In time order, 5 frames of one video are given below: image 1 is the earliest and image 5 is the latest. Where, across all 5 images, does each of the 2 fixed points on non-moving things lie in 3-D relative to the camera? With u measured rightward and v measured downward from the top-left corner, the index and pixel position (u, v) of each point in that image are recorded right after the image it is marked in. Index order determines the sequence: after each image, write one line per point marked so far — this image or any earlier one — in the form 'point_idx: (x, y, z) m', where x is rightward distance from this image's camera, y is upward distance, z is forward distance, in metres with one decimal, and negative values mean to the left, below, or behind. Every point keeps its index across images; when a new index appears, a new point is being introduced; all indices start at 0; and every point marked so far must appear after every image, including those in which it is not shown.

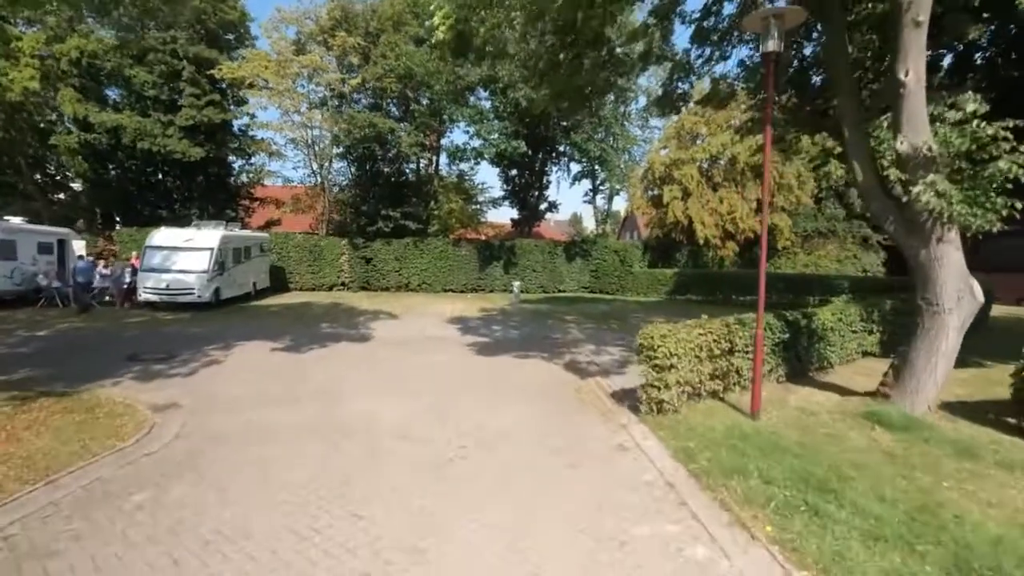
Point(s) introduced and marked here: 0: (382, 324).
0: (-3.9, -1.1, +16.4) m
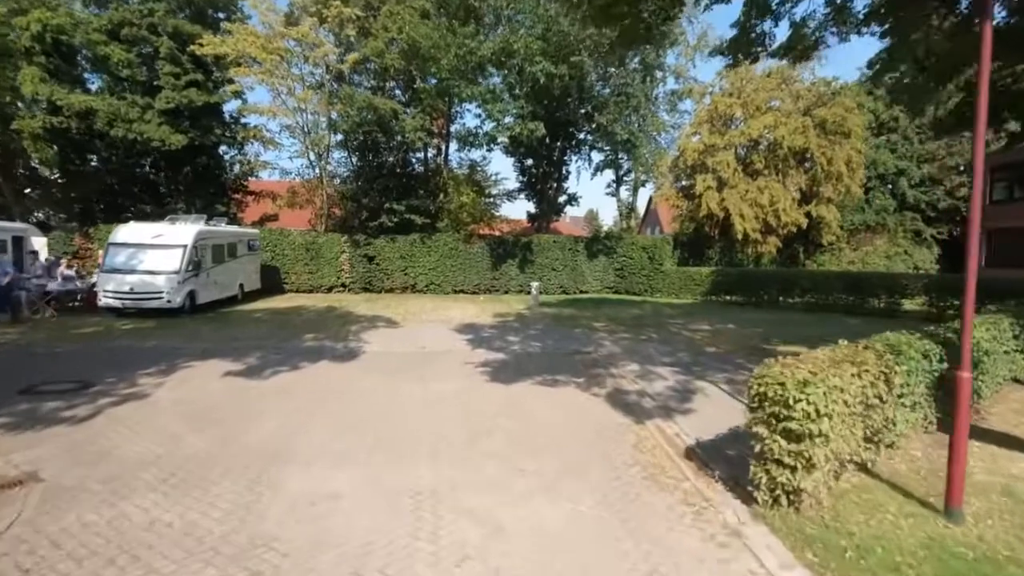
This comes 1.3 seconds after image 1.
0: (-3.4, -1.2, +13.8) m
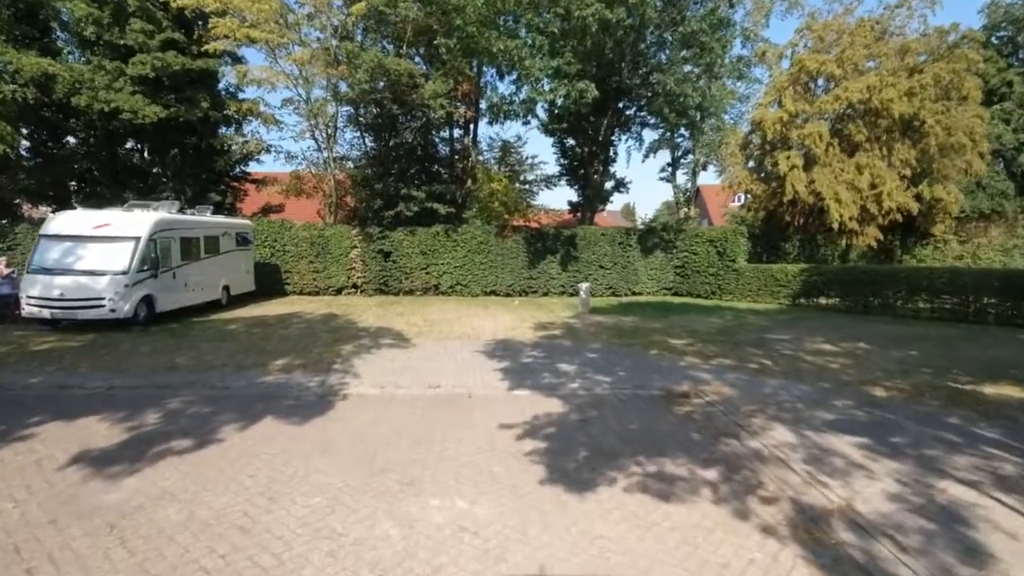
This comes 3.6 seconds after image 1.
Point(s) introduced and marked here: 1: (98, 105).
0: (-2.5, -1.3, +9.8) m
1: (-13.3, +5.8, +17.3) m
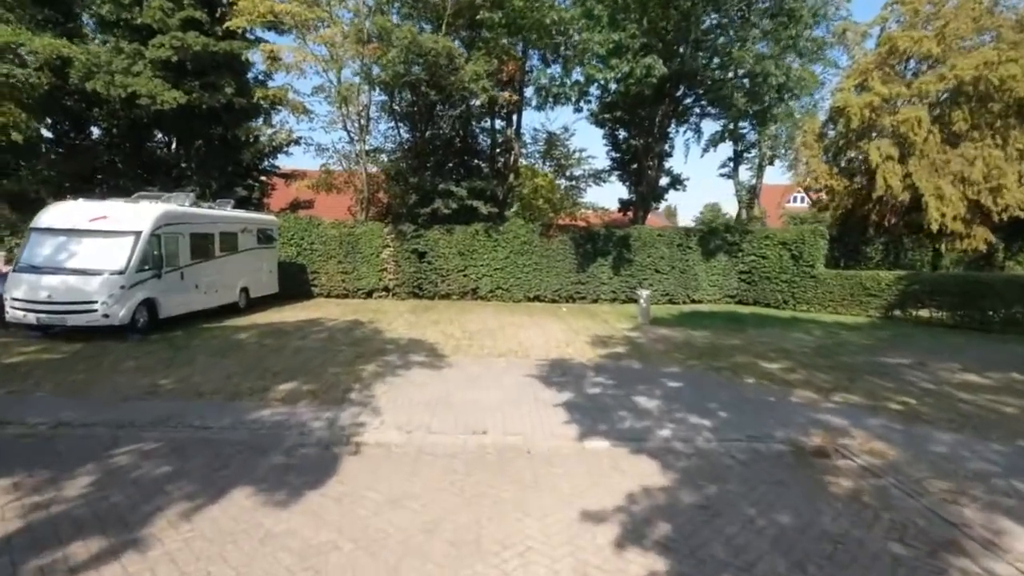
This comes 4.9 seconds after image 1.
0: (-1.6, -1.4, +7.8) m
1: (-11.7, +5.9, +16.0) m
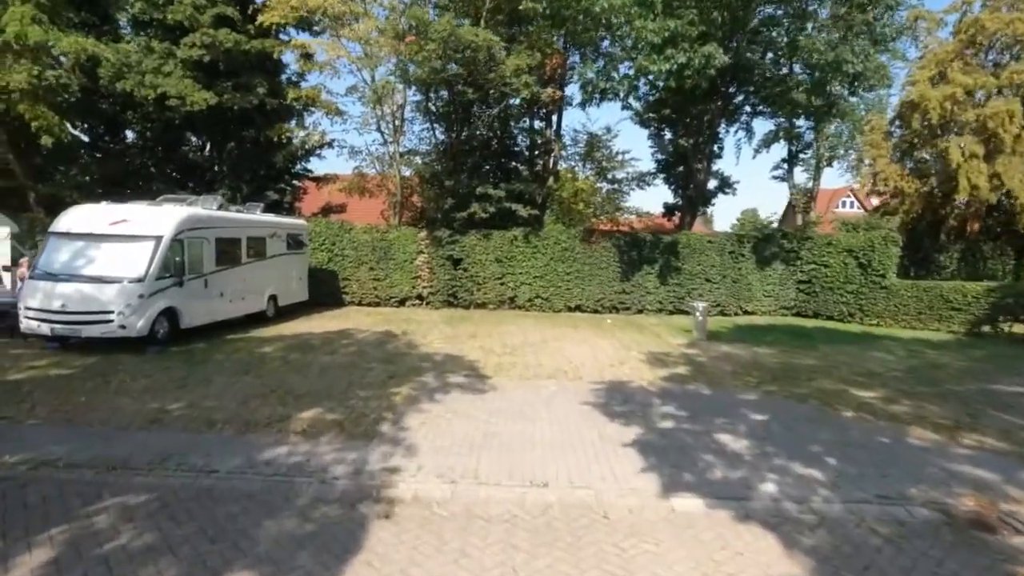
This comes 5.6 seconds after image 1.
0: (-0.9, -1.6, +6.7) m
1: (-10.5, +5.7, +15.5) m
